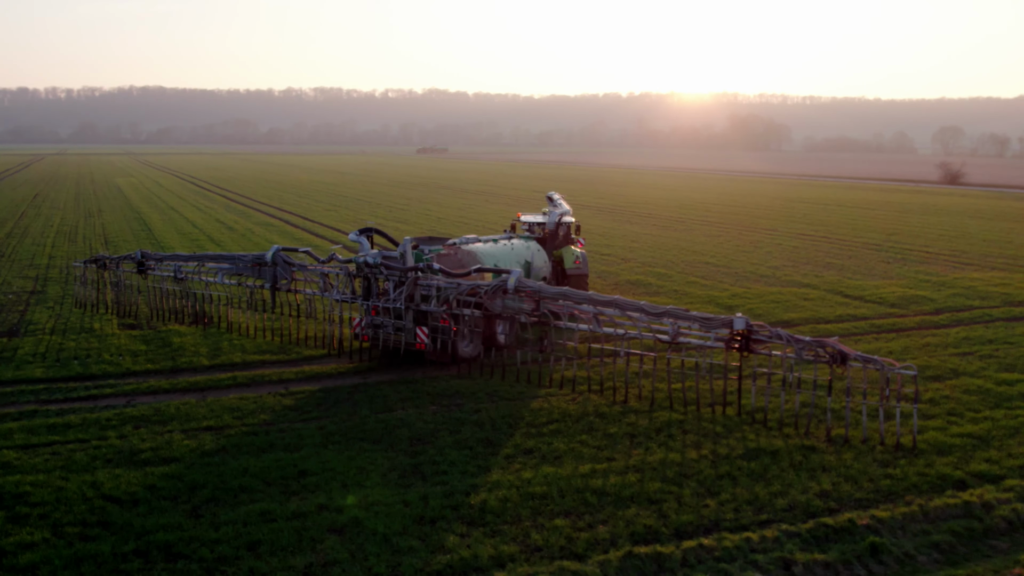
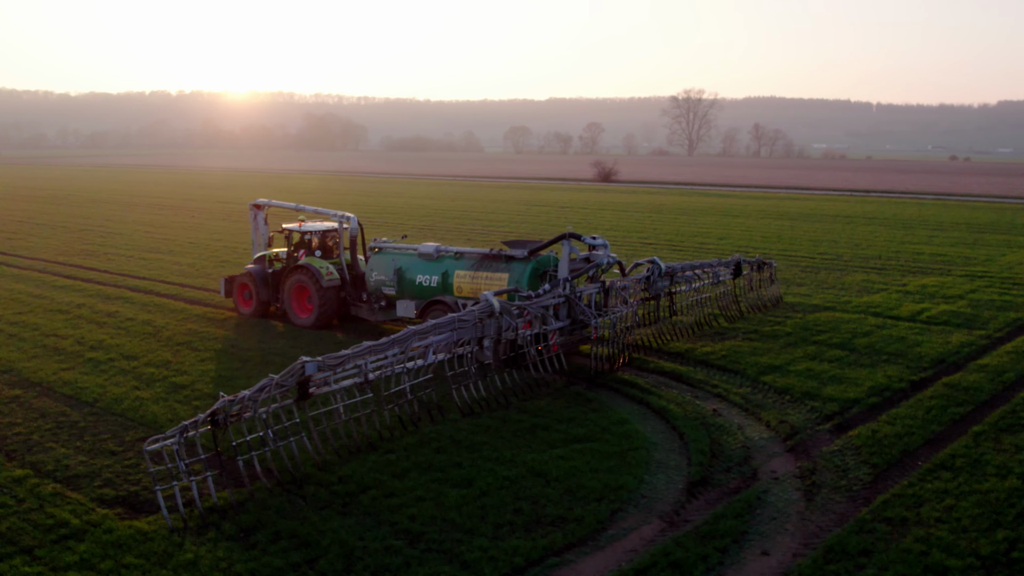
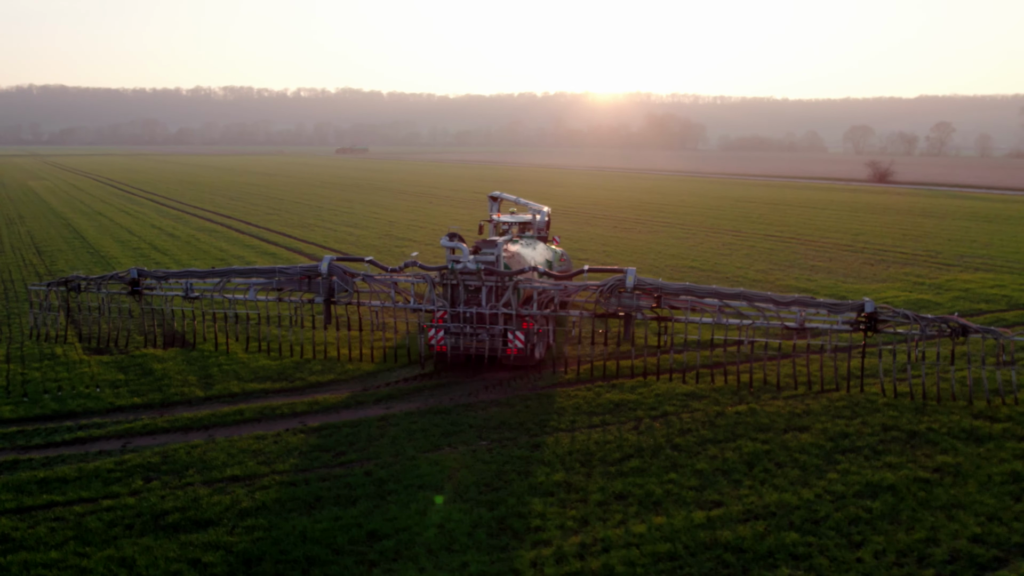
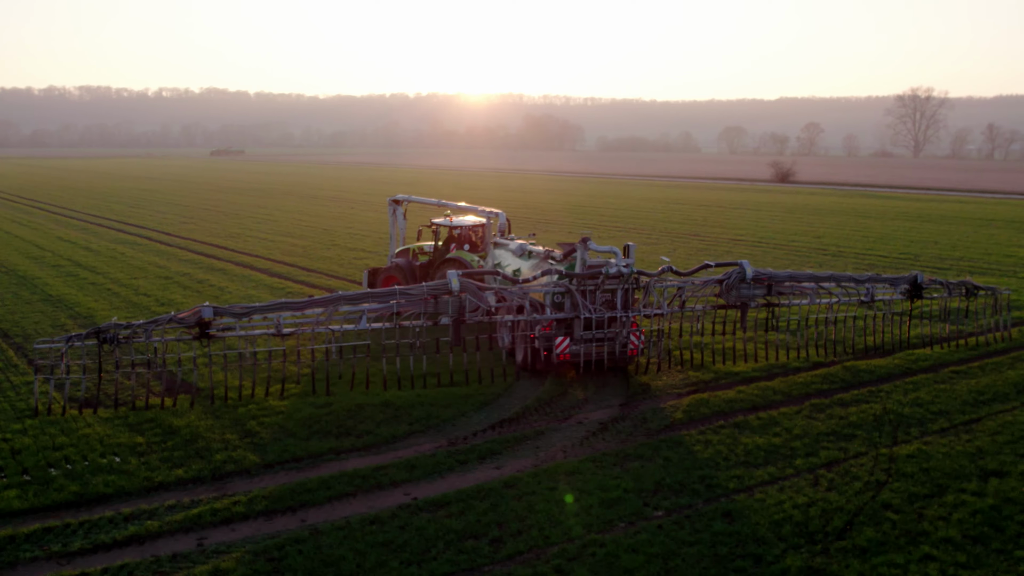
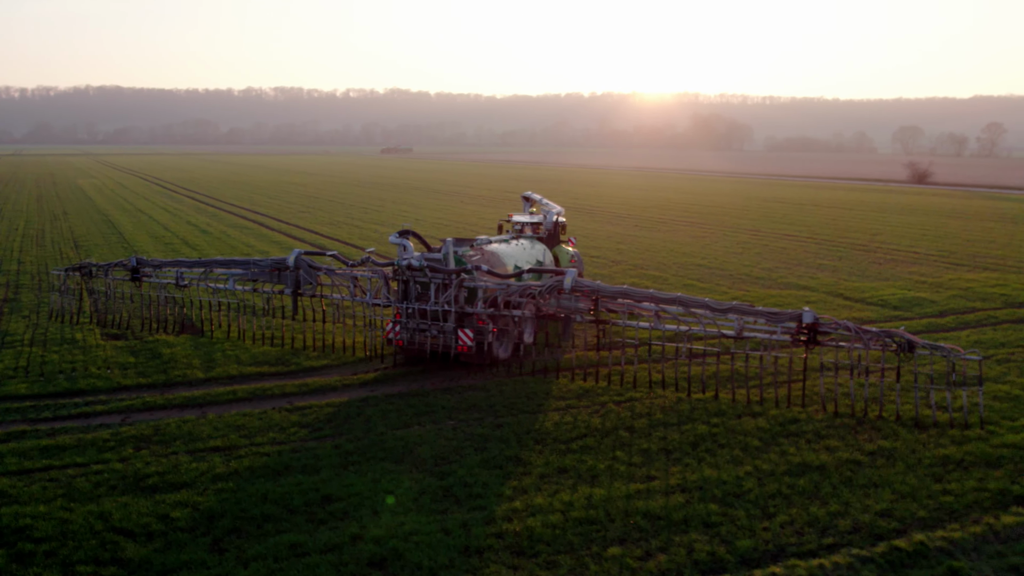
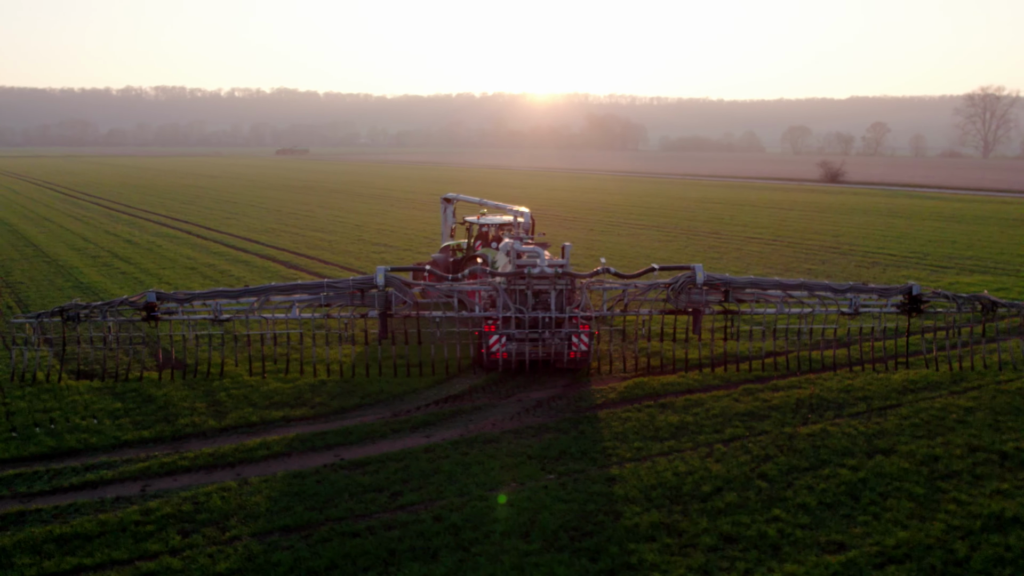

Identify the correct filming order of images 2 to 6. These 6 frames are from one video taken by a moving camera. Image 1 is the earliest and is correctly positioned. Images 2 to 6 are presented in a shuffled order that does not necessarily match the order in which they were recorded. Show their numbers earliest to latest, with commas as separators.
5, 3, 6, 4, 2
